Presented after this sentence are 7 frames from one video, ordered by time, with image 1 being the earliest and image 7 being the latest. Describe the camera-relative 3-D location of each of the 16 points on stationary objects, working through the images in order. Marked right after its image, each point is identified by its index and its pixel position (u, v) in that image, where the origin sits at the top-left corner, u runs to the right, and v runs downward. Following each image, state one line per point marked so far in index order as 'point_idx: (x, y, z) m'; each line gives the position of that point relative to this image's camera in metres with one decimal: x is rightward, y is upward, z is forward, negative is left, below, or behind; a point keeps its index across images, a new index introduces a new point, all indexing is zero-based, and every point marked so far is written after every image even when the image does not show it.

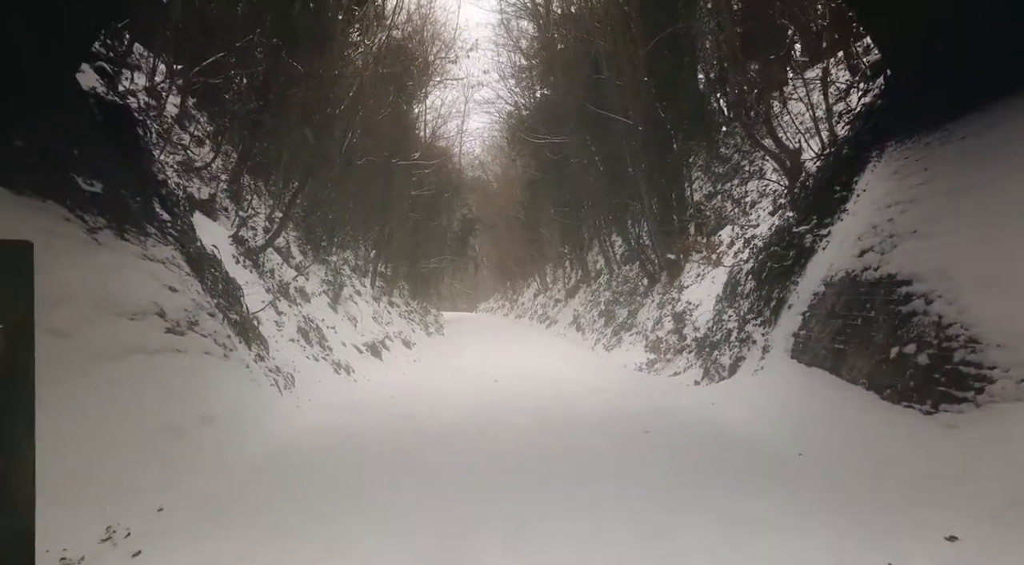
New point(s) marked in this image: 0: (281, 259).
0: (-4.9, +0.5, +16.0) m
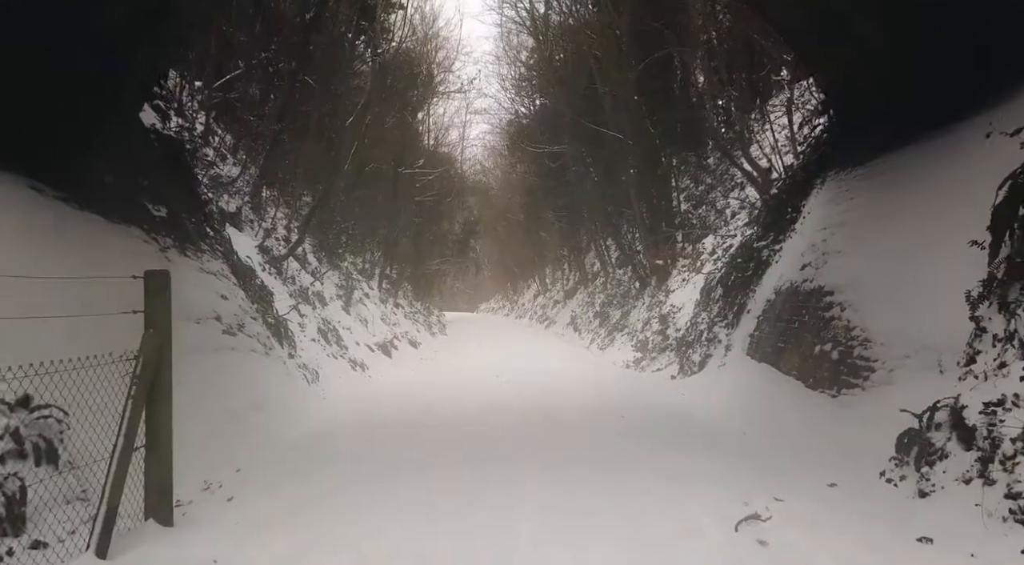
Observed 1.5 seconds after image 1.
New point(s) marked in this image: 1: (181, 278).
0: (-4.9, +0.4, +17.5) m
1: (-3.6, +0.1, +8.4) m
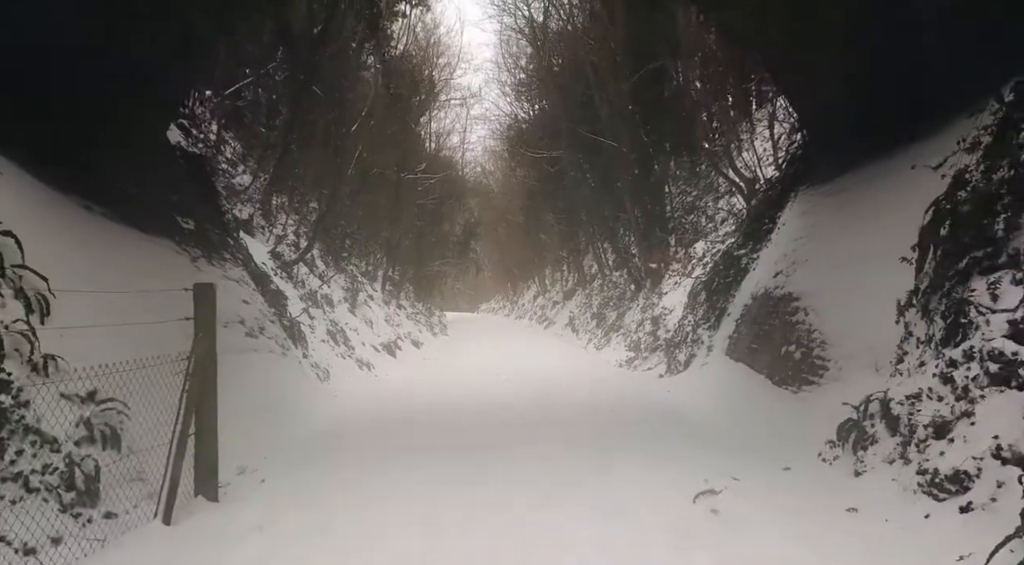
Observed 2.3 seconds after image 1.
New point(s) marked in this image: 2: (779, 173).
0: (-5.0, +0.3, +18.3) m
1: (-3.6, 0.0, +9.3) m
2: (+4.3, +1.8, +12.1) m
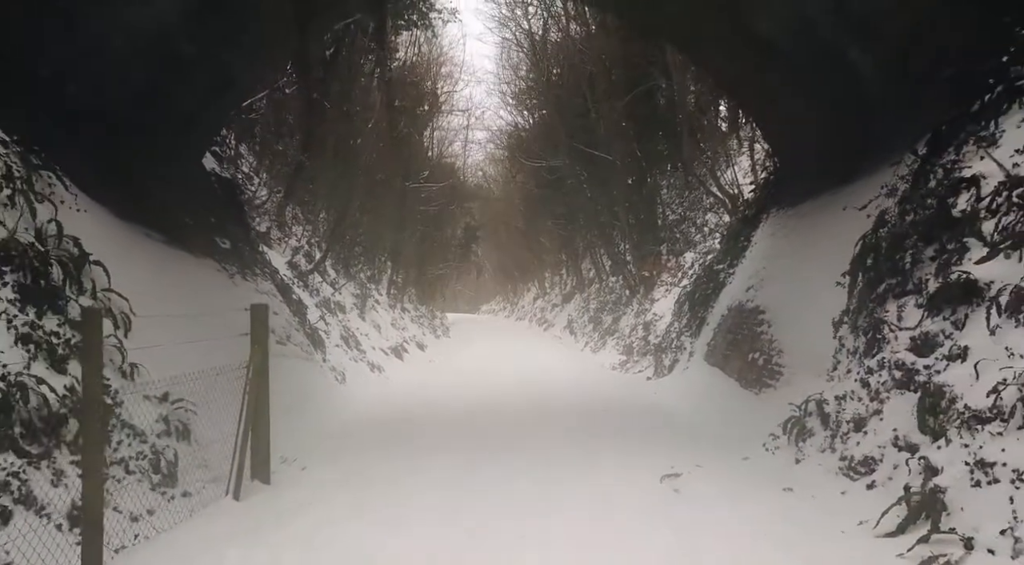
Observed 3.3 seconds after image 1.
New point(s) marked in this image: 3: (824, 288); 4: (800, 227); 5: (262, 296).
0: (-5.0, +0.1, +19.5) m
1: (-3.6, -0.1, +10.5) m
2: (+4.3, +1.6, +13.2) m
3: (+3.4, -0.1, +8.4) m
4: (+3.8, +0.7, +9.9) m
5: (-3.6, -0.2, +10.8) m
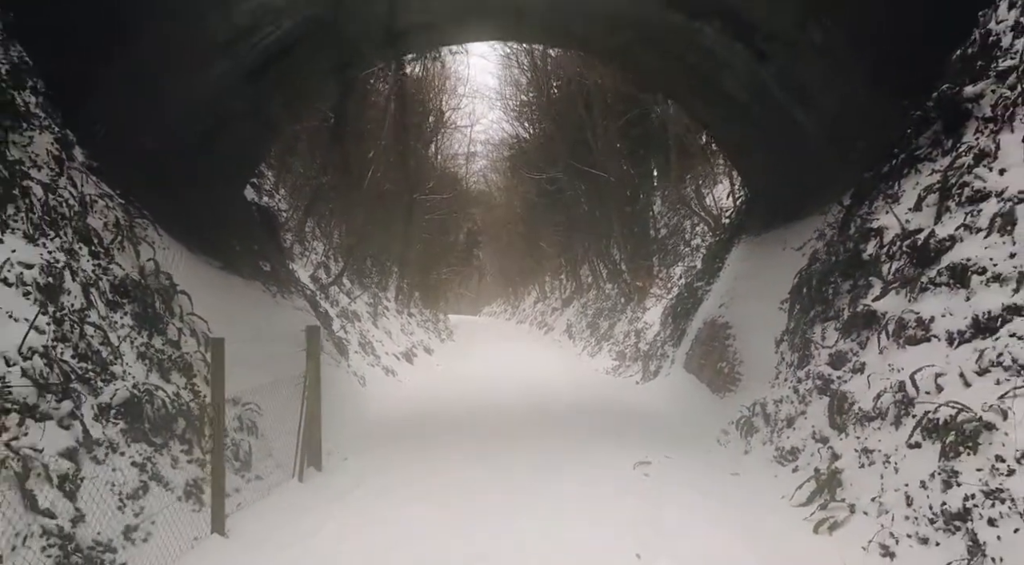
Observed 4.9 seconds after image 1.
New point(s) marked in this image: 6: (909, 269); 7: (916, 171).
0: (-4.9, -0.2, +21.2) m
1: (-3.5, -0.4, +12.1) m
2: (+4.3, +1.3, +14.9) m
3: (+3.5, -0.3, +10.0) m
4: (+3.8, +0.4, +11.6) m
5: (-3.5, -0.5, +12.5) m
6: (+3.7, +0.1, +7.1) m
7: (+4.2, +1.1, +7.7) m
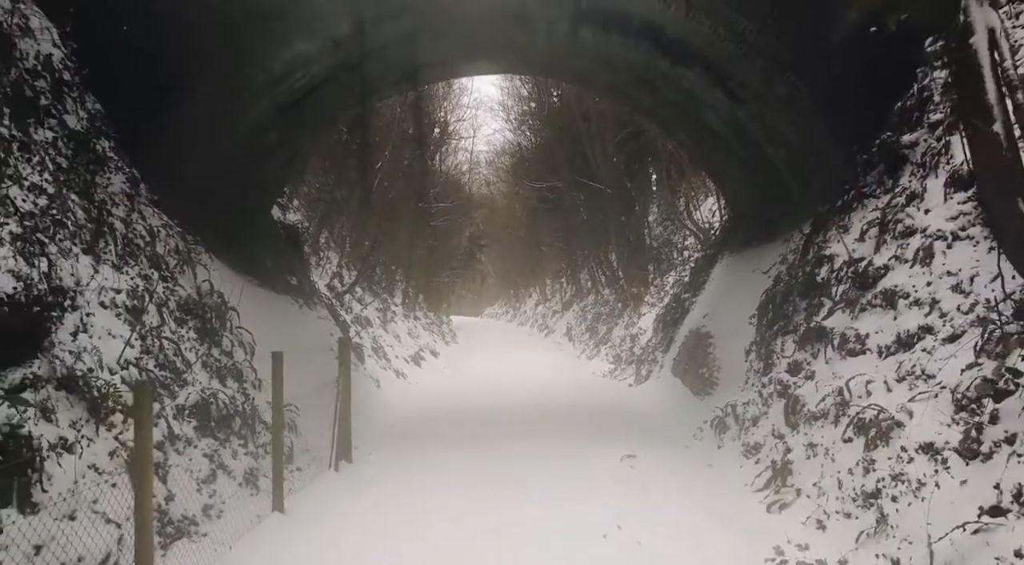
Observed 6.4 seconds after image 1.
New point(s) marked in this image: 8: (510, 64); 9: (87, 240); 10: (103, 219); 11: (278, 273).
0: (-4.8, -0.4, +22.5) m
1: (-3.5, -0.7, +13.4) m
2: (+4.4, +1.0, +16.2) m
3: (+3.6, -0.6, +11.3) m
4: (+3.9, +0.2, +12.8) m
5: (-3.5, -0.7, +13.8) m
6: (+3.8, -0.1, +8.4) m
7: (+4.2, +0.9, +9.0) m
8: (0.0, +3.7, +12.6) m
9: (-4.3, +0.4, +7.6) m
10: (-4.4, +0.7, +8.1) m
11: (-4.2, +0.2, +13.4) m
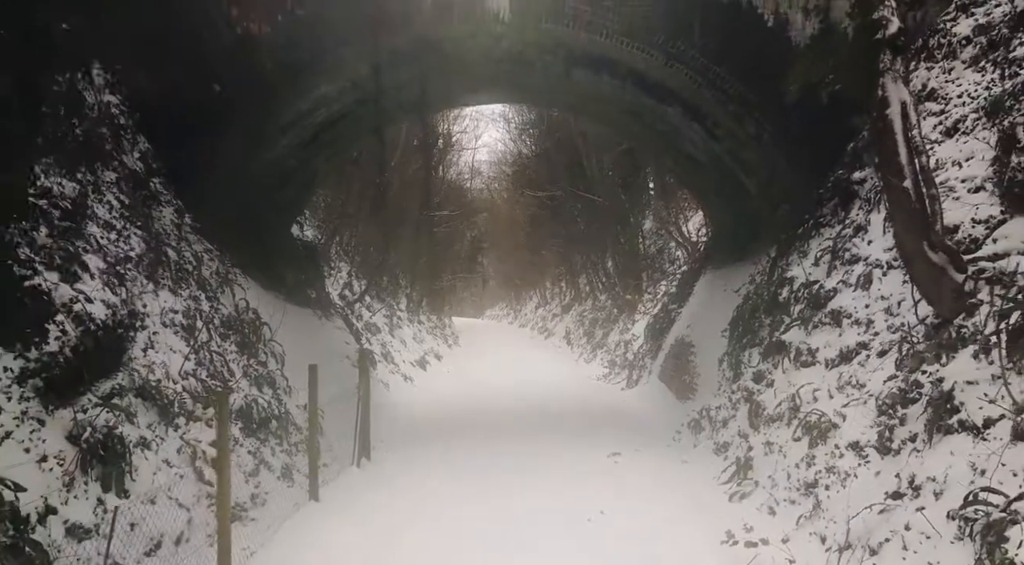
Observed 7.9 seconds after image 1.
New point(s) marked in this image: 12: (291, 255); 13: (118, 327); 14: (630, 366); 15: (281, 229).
0: (-4.8, -0.7, +23.8) m
1: (-3.5, -0.9, +14.7) m
2: (+4.4, +0.8, +17.5) m
3: (+3.6, -0.8, +12.6) m
4: (+3.9, 0.0, +14.1) m
5: (-3.5, -1.0, +15.1) m
6: (+3.8, -0.4, +9.6) m
7: (+4.2, +0.7, +10.3) m
8: (0.0, +3.4, +13.9) m
9: (-4.3, +0.2, +8.9) m
10: (-4.4, +0.4, +9.4) m
11: (-4.1, -0.1, +14.6) m
12: (-4.5, +0.5, +15.0) m
13: (-4.0, -0.4, +7.6) m
14: (+3.0, -2.1, +19.2) m
15: (-4.4, +1.0, +14.4) m
